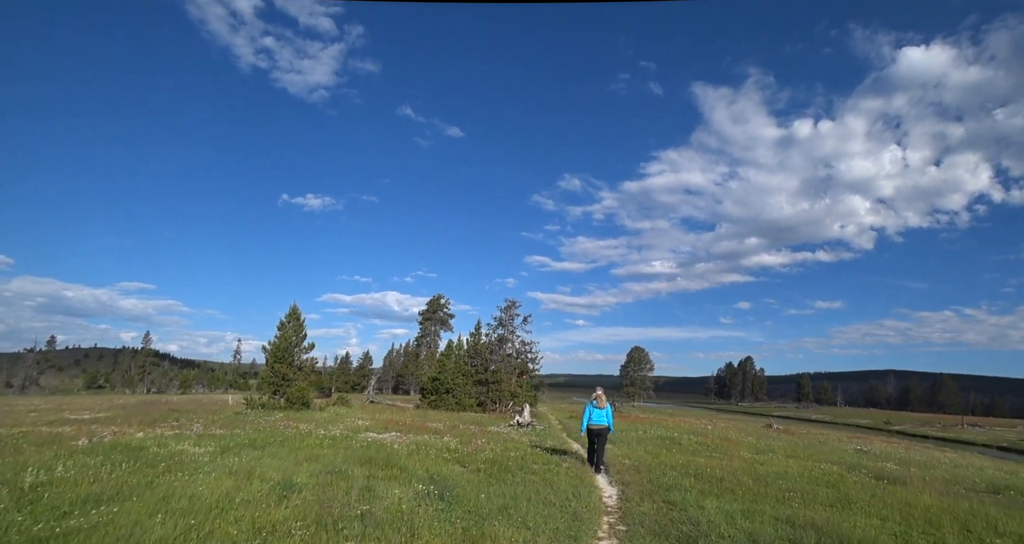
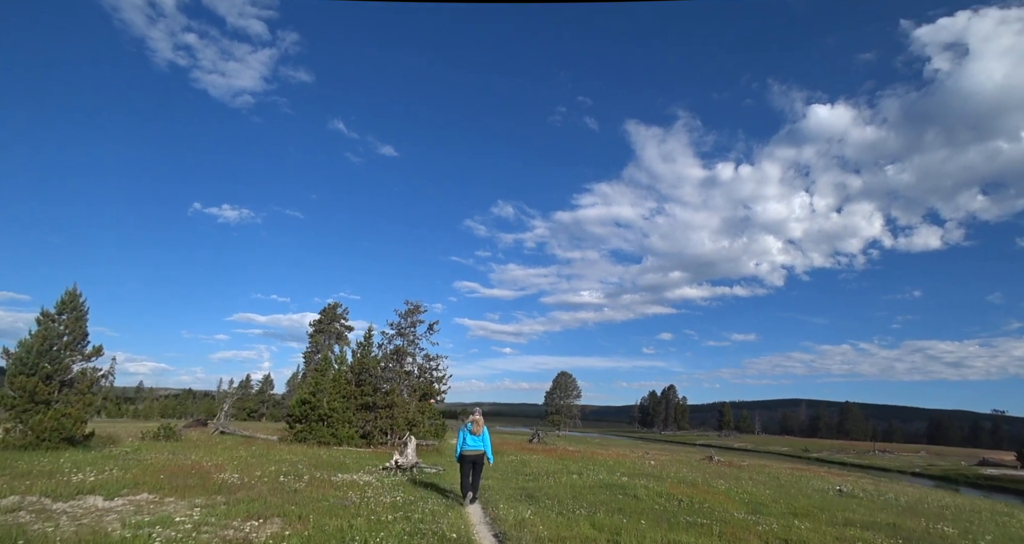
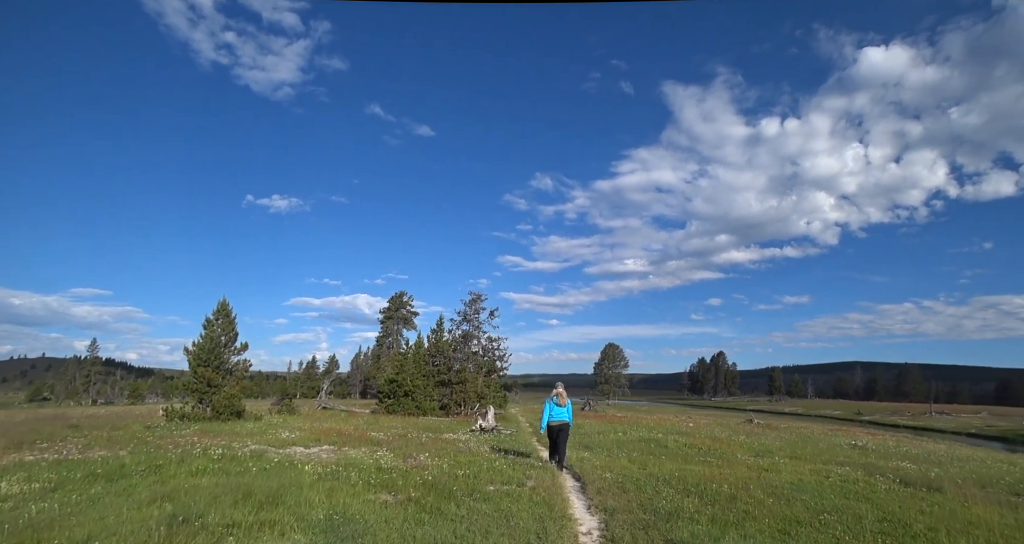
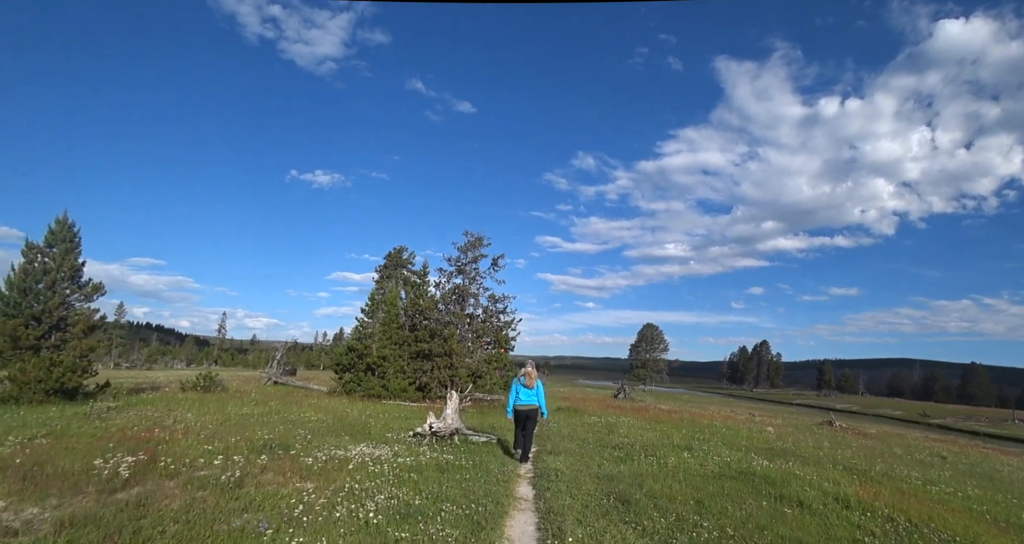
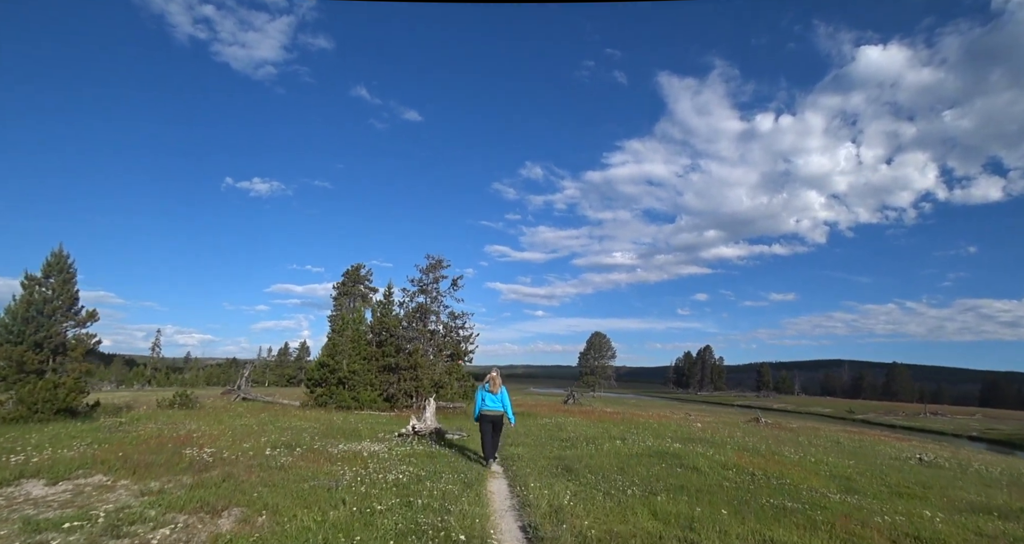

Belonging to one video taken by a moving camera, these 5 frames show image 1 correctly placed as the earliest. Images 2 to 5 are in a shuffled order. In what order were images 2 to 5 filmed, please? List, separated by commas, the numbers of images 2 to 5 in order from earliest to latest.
3, 2, 5, 4
